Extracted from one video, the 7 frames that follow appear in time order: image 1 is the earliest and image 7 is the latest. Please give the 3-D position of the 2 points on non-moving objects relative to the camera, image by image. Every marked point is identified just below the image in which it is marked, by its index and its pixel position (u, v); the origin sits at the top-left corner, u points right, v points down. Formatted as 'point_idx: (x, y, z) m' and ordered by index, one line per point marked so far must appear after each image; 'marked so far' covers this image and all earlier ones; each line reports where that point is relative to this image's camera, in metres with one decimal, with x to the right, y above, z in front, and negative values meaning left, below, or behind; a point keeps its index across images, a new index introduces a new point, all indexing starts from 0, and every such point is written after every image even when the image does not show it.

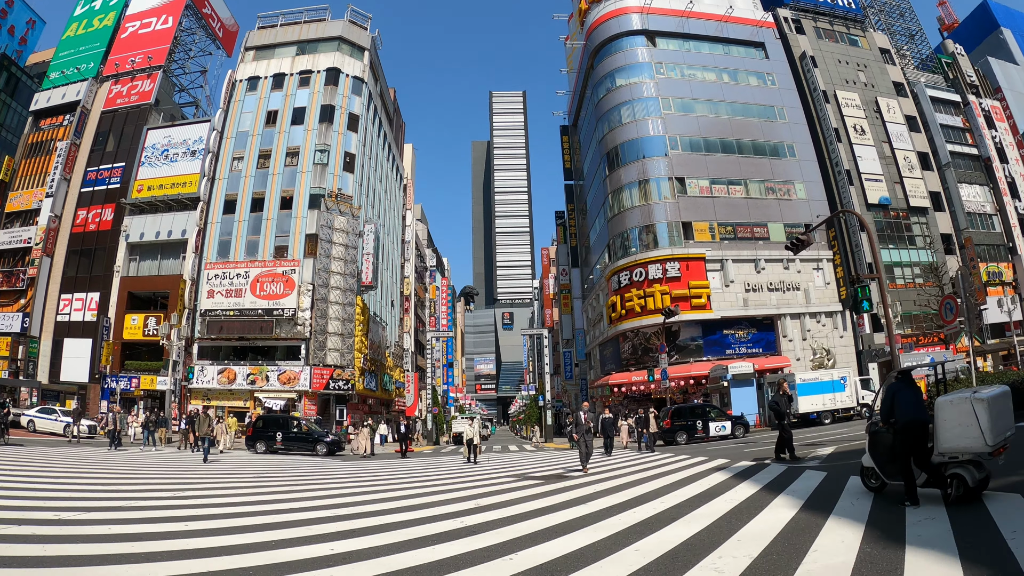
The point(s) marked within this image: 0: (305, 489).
0: (-5.3, -5.1, +14.6) m
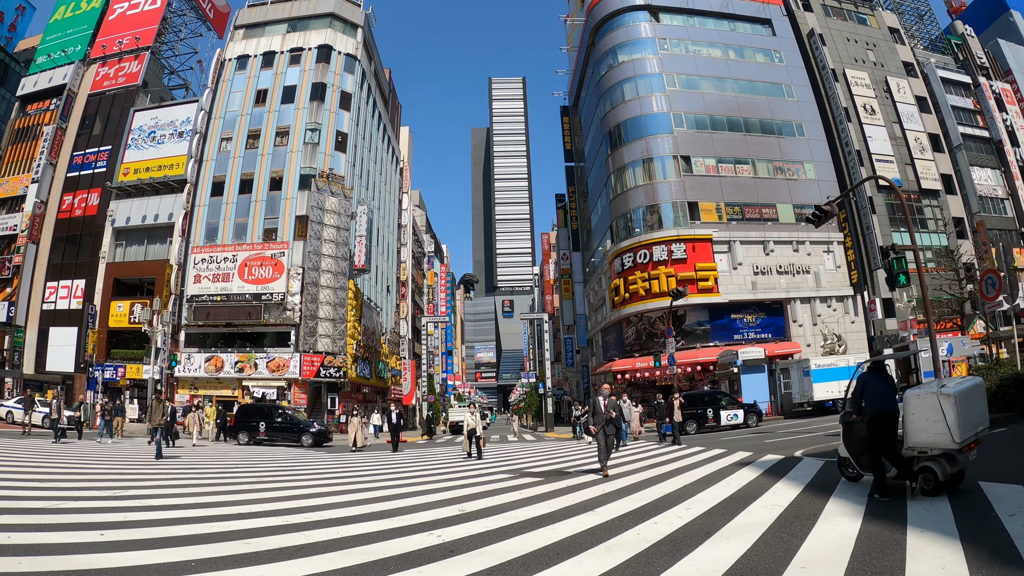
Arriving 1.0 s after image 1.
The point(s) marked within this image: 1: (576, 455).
0: (-5.4, -4.5, +13.3) m
1: (+1.9, -5.1, +17.2) m
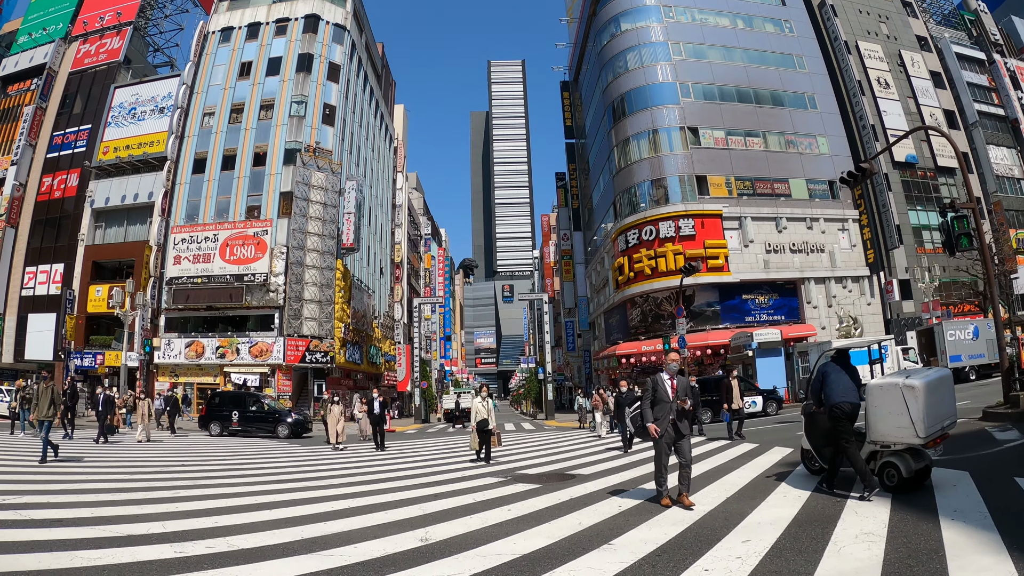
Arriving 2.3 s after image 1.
0: (-5.6, -3.8, +11.5) m
1: (+1.7, -4.3, +15.4) m
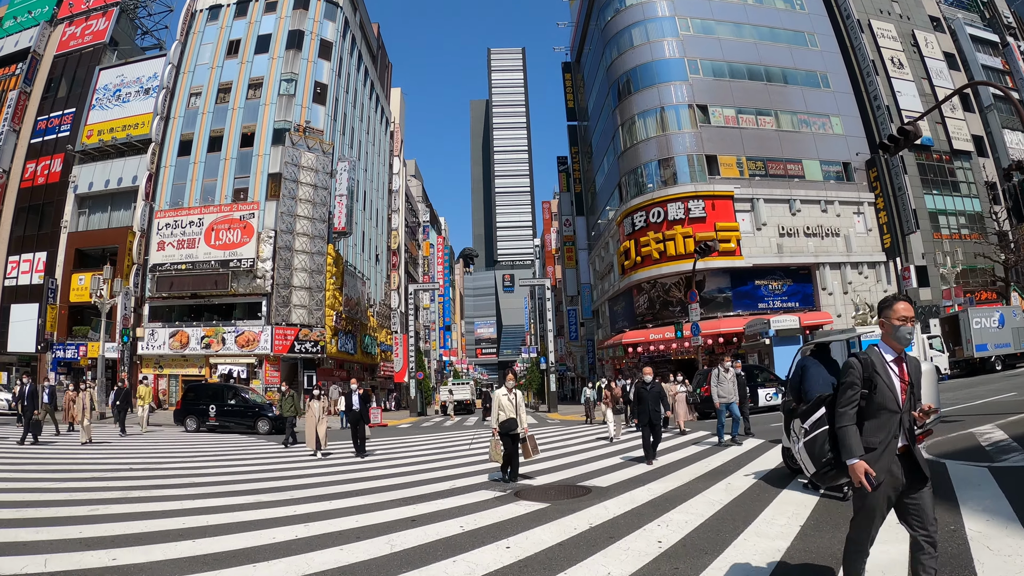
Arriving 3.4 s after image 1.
0: (-5.6, -3.3, +10.0) m
1: (+1.7, -3.7, +13.9) m
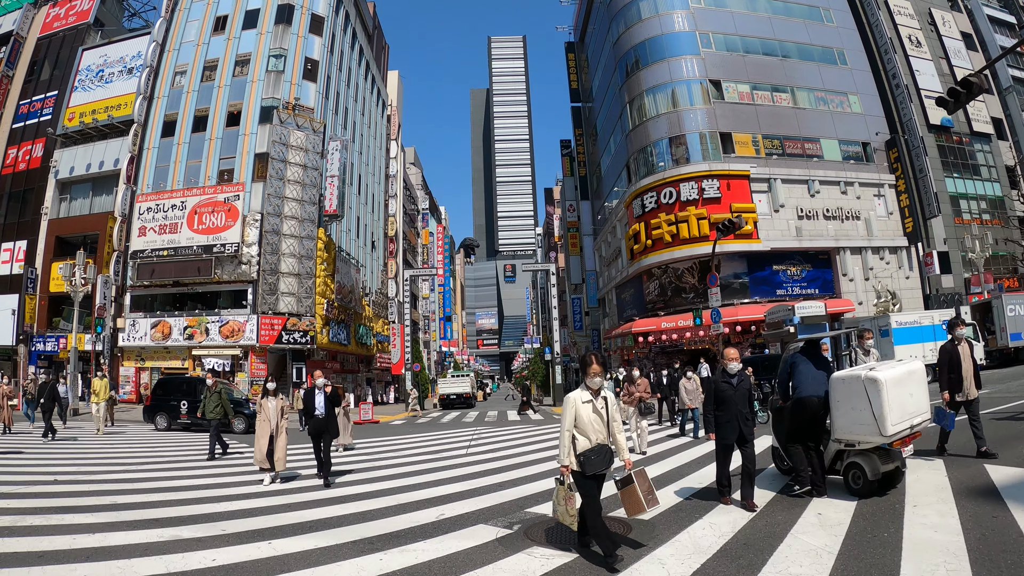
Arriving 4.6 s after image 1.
0: (-5.5, -2.9, +8.3) m
1: (+1.8, -3.2, +12.2) m
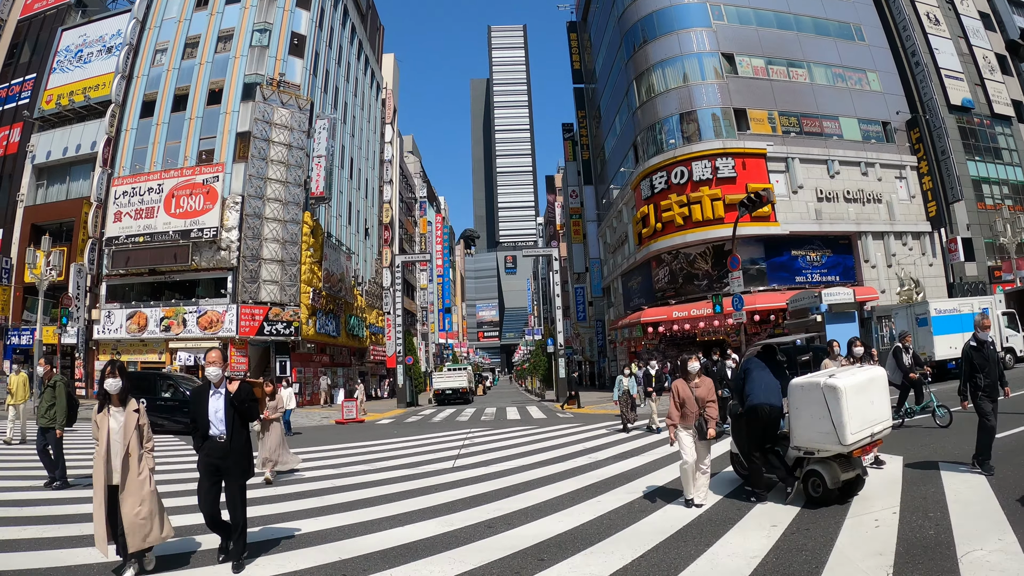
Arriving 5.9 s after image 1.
0: (-5.6, -2.5, +6.5) m
1: (+1.8, -2.8, +10.4) m
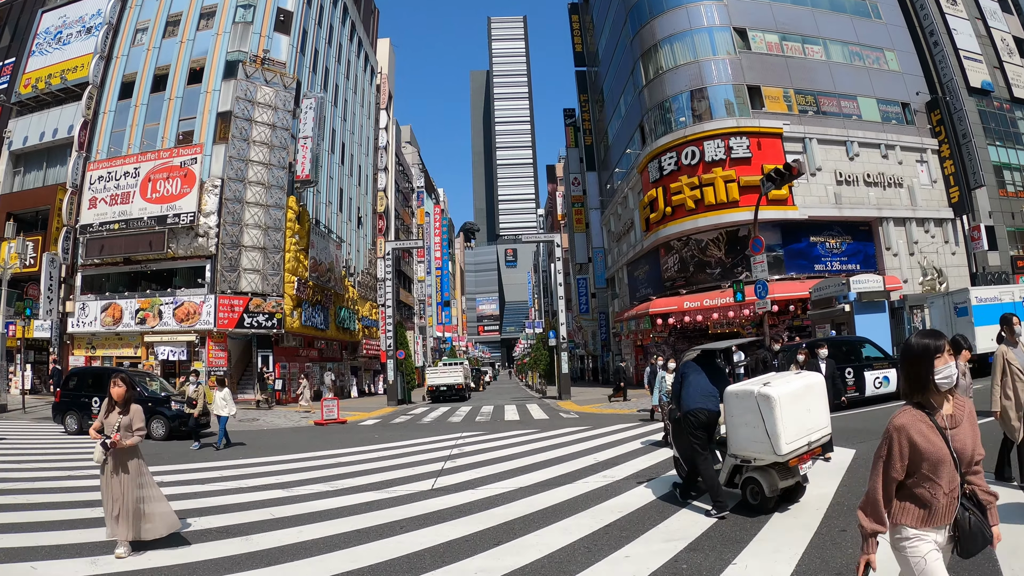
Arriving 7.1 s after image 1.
0: (-5.6, -2.2, +4.9) m
1: (+1.7, -2.5, +8.8) m
